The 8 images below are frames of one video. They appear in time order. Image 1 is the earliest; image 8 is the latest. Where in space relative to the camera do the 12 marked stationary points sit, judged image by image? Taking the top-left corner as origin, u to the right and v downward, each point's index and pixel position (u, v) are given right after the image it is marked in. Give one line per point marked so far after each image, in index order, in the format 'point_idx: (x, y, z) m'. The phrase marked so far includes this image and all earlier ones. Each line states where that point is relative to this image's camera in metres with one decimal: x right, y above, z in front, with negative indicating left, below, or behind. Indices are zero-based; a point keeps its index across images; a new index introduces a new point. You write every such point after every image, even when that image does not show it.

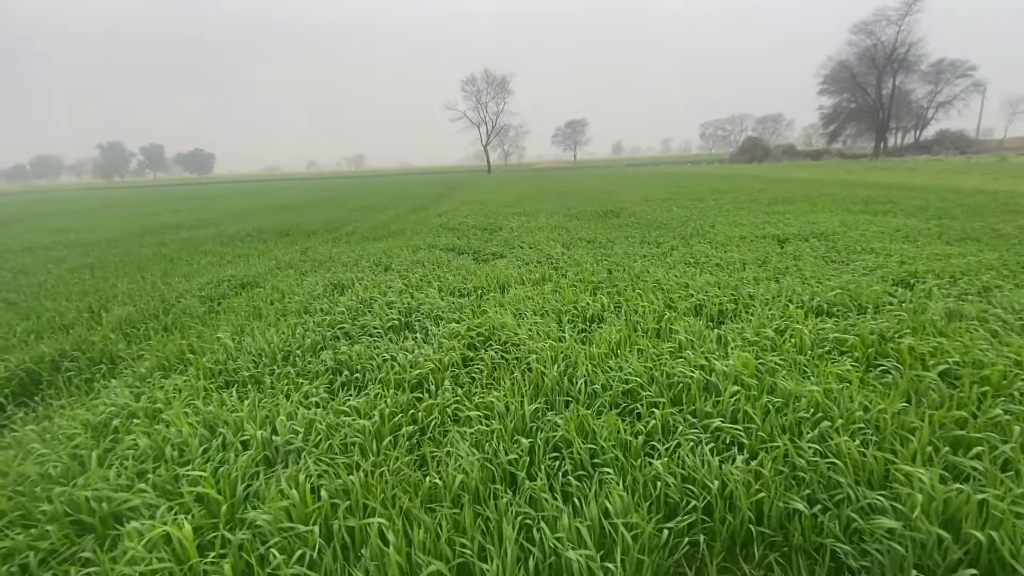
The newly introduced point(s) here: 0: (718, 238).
0: (+3.6, +0.9, +8.5) m
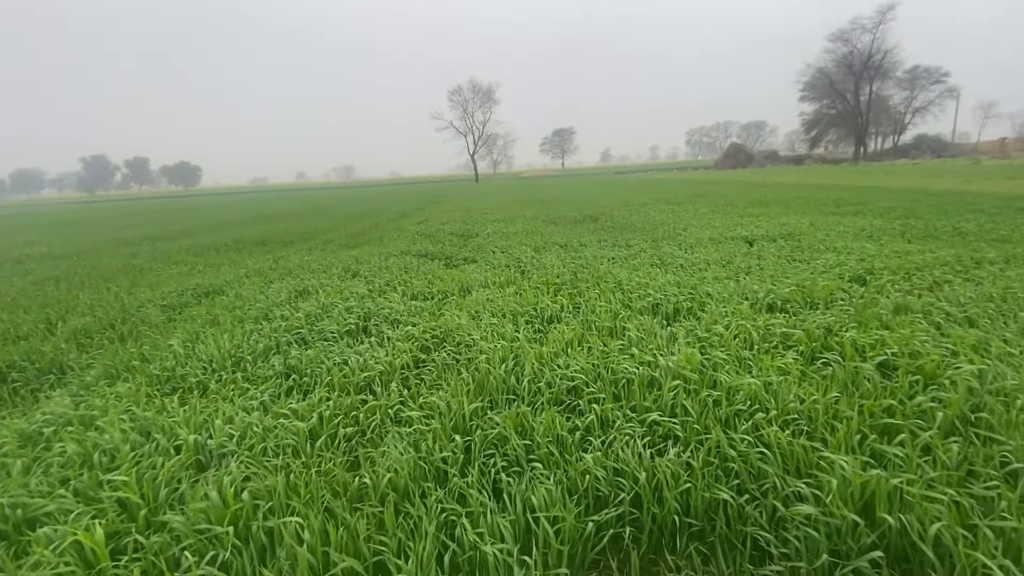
0: (+3.1, +0.8, +8.6) m
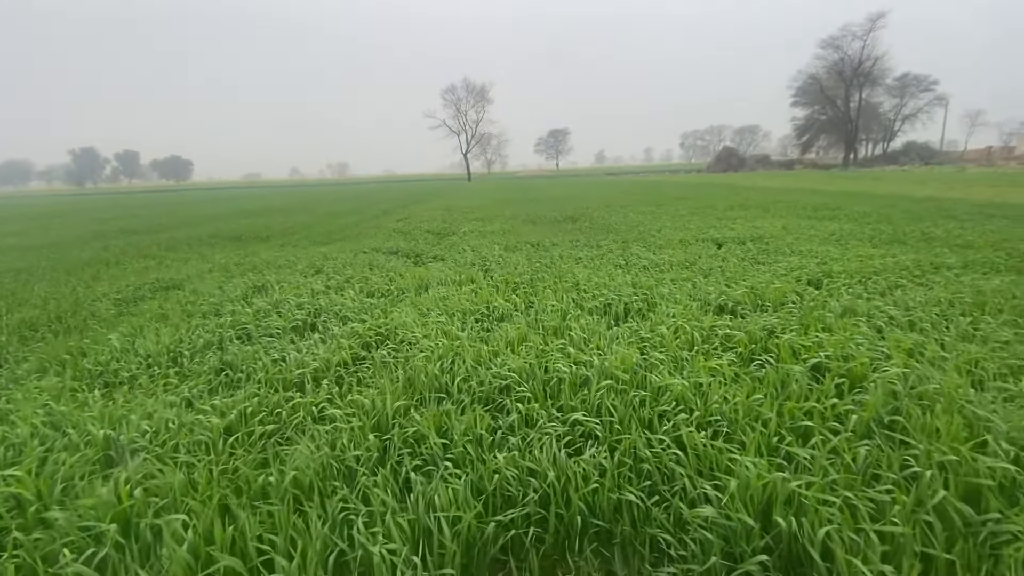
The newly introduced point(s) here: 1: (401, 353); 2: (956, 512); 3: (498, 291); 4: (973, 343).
0: (+2.6, +0.8, +8.6) m
1: (-0.9, -0.5, +3.8) m
2: (+1.8, -0.9, +1.9) m
3: (-0.2, 0.0, +5.4) m
4: (+3.4, -0.4, +3.6) m
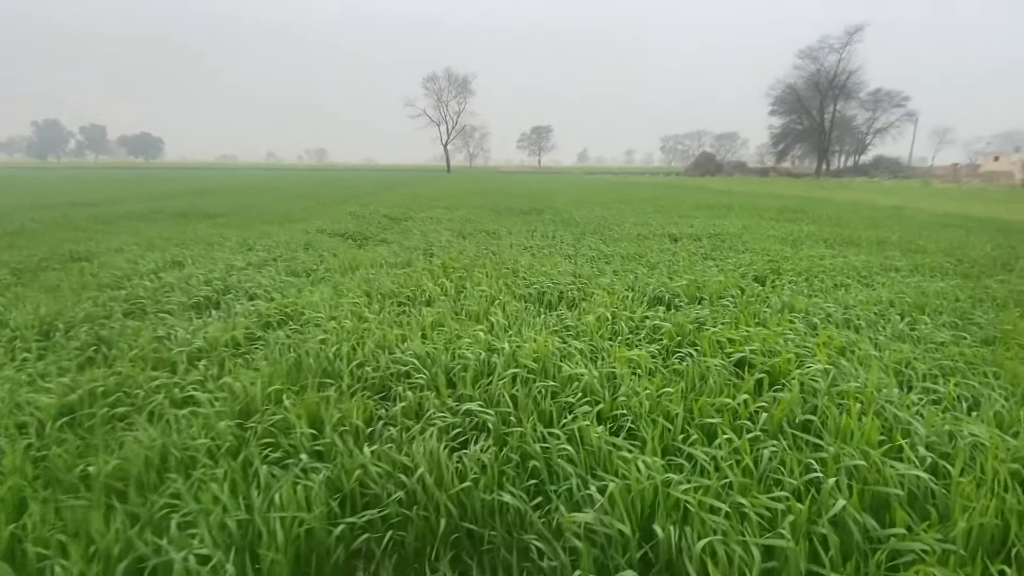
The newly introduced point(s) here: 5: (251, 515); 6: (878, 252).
0: (+1.8, +0.9, +8.3) m
1: (-1.5, -0.3, +3.5) m
2: (+1.2, -0.8, +1.7) m
3: (-0.8, +0.2, +5.0) m
4: (+2.8, -0.4, +3.4) m
5: (-1.0, -0.9, +1.9) m
6: (+5.2, +0.5, +7.0) m
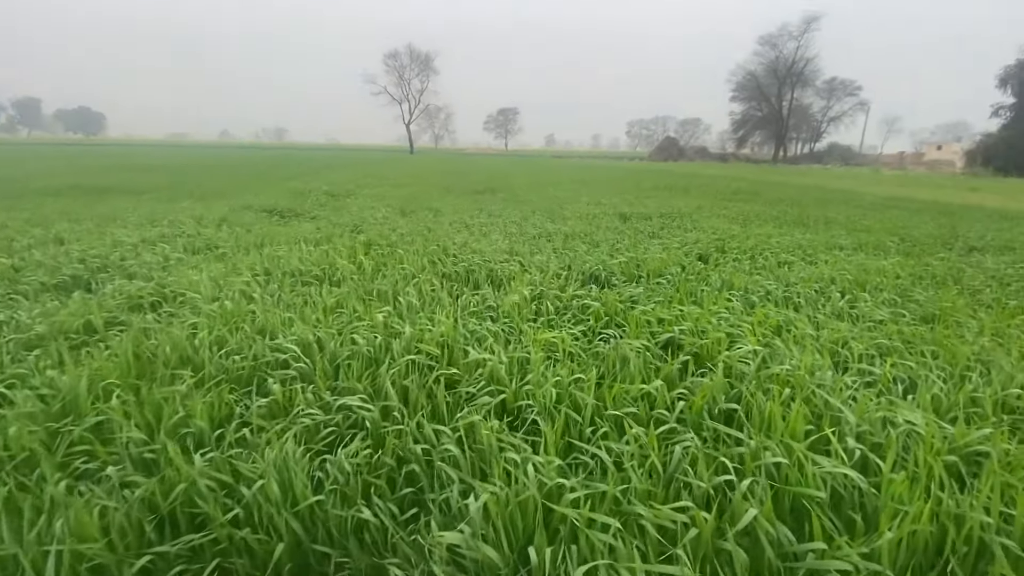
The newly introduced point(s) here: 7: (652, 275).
0: (+0.9, +1.2, +8.0) m
1: (-2.1, -0.2, +3.0) m
2: (+0.7, -0.7, +1.4) m
3: (-1.5, +0.4, +4.6) m
4: (+2.2, -0.2, +3.2) m
5: (-1.5, -0.8, +1.4) m
6: (+4.4, +0.8, +6.9) m
7: (+1.2, +0.1, +4.2) m
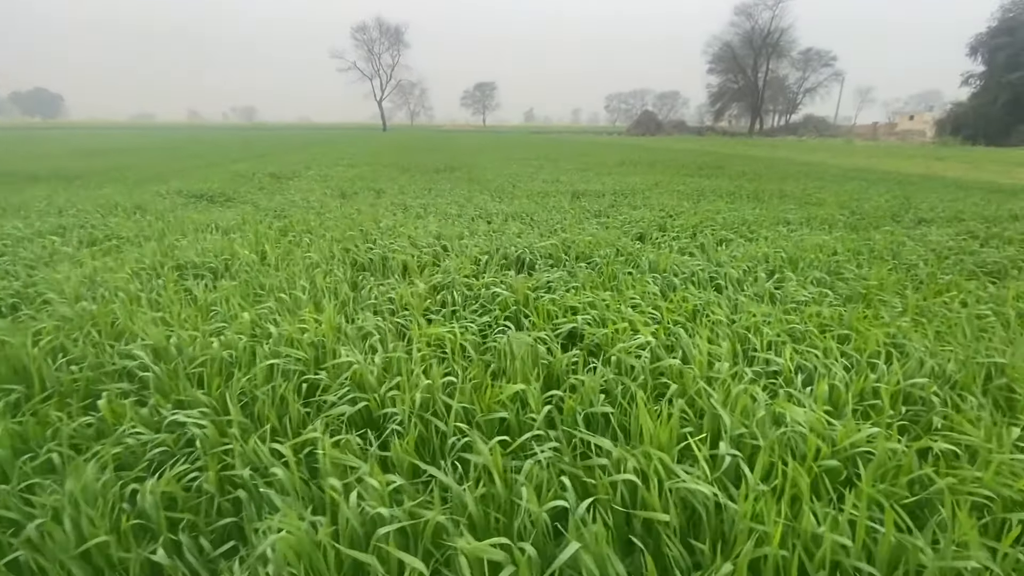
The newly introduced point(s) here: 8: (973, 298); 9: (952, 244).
0: (+0.1, +1.5, +7.7) m
1: (-2.7, -0.2, +2.7) m
2: (+0.2, -0.7, +1.2) m
3: (-2.2, +0.4, +4.2) m
4: (+1.6, -0.1, +3.0) m
5: (-2.0, -0.8, +1.2) m
6: (+3.6, +1.1, +6.7) m
7: (+0.5, +0.3, +3.9) m
8: (+3.1, -0.1, +3.3) m
9: (+4.2, +0.4, +4.7) m
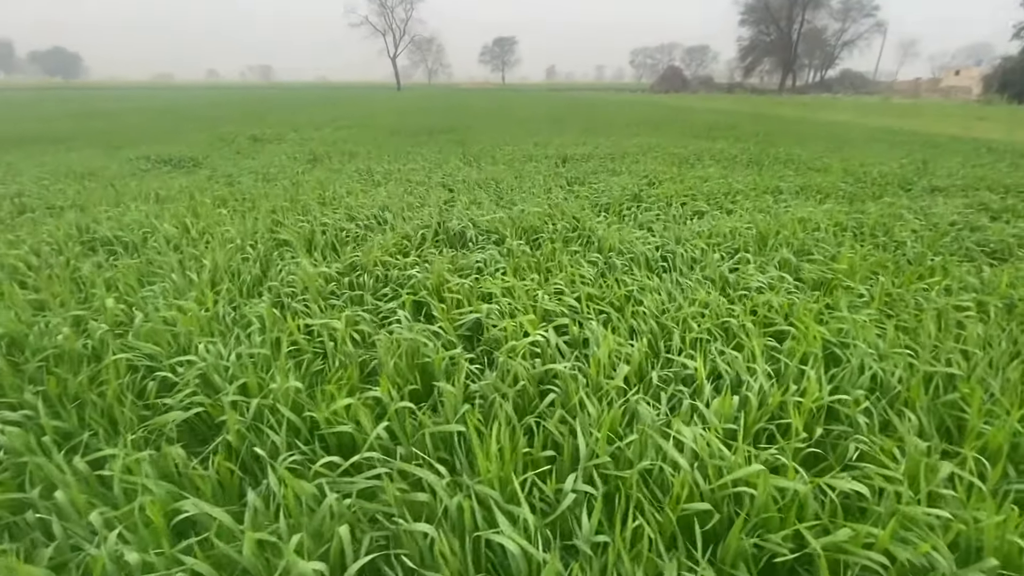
0: (-0.2, +2.0, +7.3) m
1: (-3.1, -0.1, +2.5) m
2: (-0.4, -0.7, +1.0) m
3: (-2.6, +0.7, +4.0) m
4: (+1.1, 0.0, +2.7) m
5: (-2.5, -0.8, +1.0) m
6: (+3.3, +1.5, +6.2) m
7: (+0.1, +0.4, +3.6) m
8: (+2.6, 0.0, +2.9) m
9: (+3.8, +0.6, +4.2) m
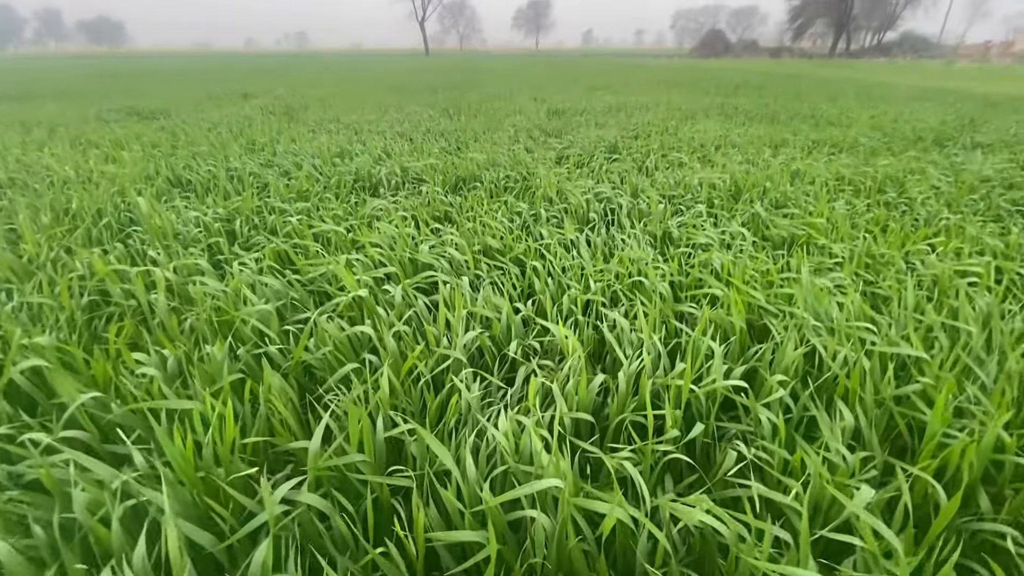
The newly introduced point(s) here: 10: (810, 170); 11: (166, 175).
0: (-0.4, +2.5, +6.8) m
1: (-3.6, +0.2, +2.3) m
2: (-1.0, -0.6, +0.6) m
3: (-3.0, +1.0, +3.7) m
4: (+0.6, +0.2, +2.2) m
5: (-3.2, -0.6, +0.8) m
6: (+3.1, +1.8, +5.5) m
7: (-0.3, +0.7, +3.1) m
8: (+2.1, +0.2, +2.3) m
9: (+3.4, +0.8, +3.5) m
10: (+2.1, +0.8, +3.4) m
11: (-2.2, +0.7, +3.1) m
